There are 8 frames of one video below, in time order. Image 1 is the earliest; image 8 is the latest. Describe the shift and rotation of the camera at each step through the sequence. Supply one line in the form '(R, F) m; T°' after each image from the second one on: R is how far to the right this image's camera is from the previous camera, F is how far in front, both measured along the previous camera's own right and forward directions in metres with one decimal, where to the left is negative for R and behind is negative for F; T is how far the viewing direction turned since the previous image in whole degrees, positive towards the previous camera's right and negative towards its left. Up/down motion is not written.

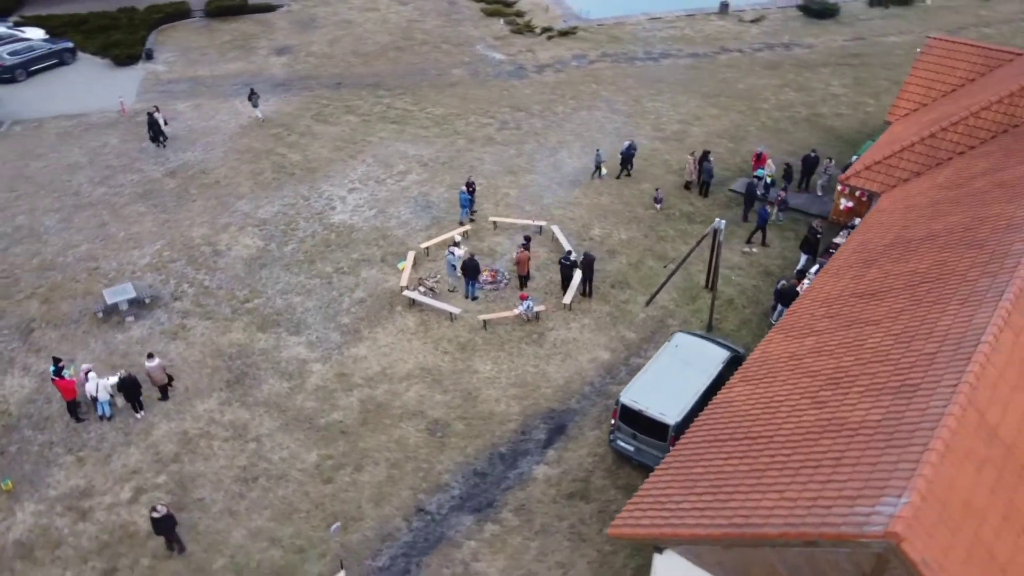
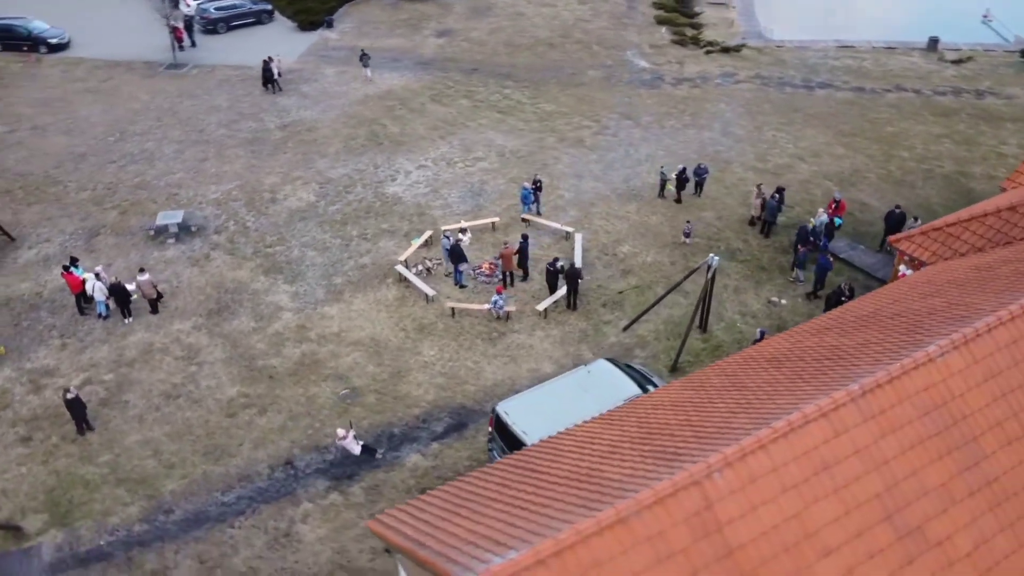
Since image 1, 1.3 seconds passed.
(+6.3, +1.2) m; -17°
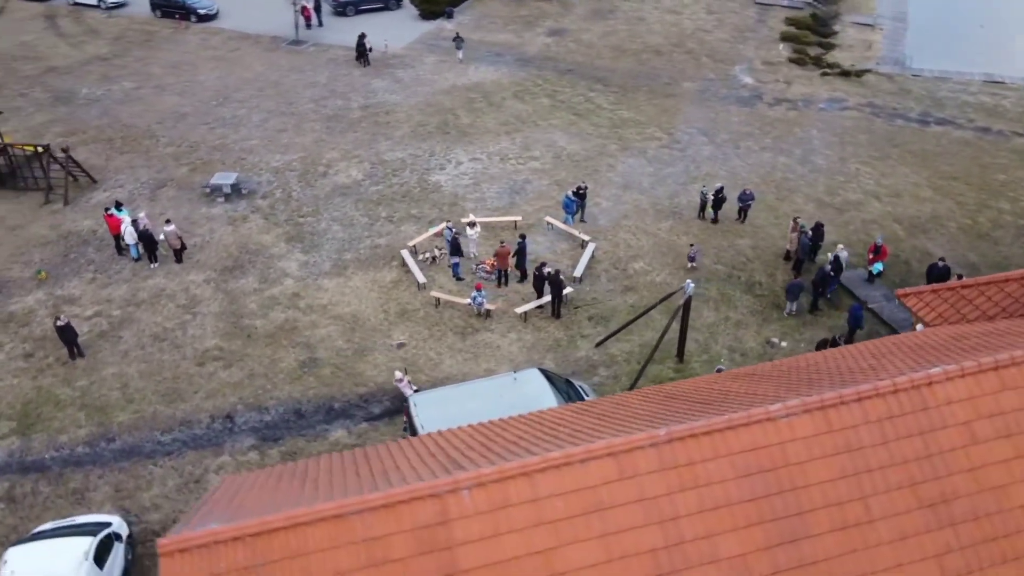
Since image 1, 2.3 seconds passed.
(+4.4, +0.6) m; -12°
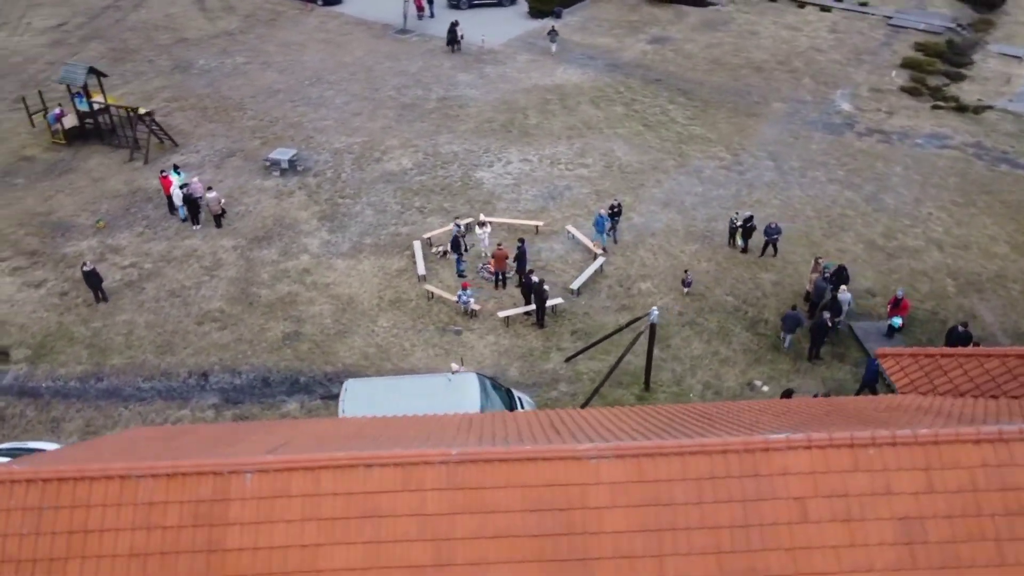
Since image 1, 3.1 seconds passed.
(+3.9, +0.3) m; -11°
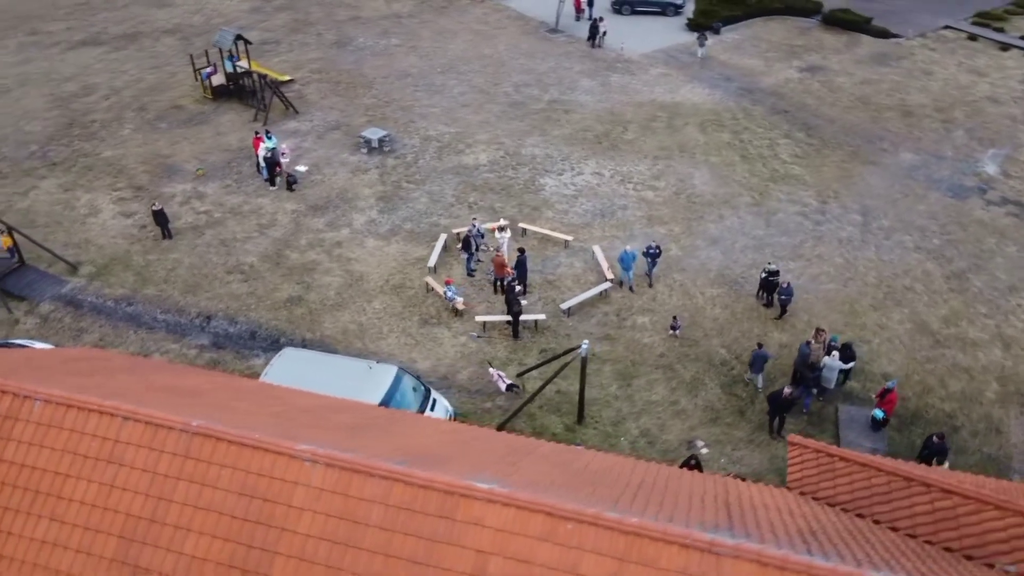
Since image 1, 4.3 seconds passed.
(+5.5, +0.5) m; -15°
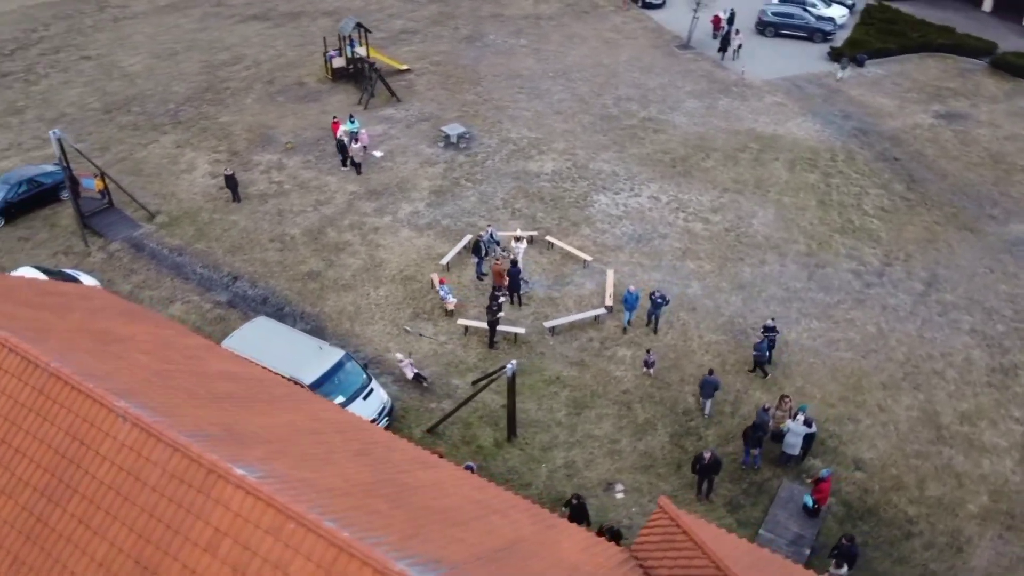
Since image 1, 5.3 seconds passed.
(+4.9, +0.4) m; -13°
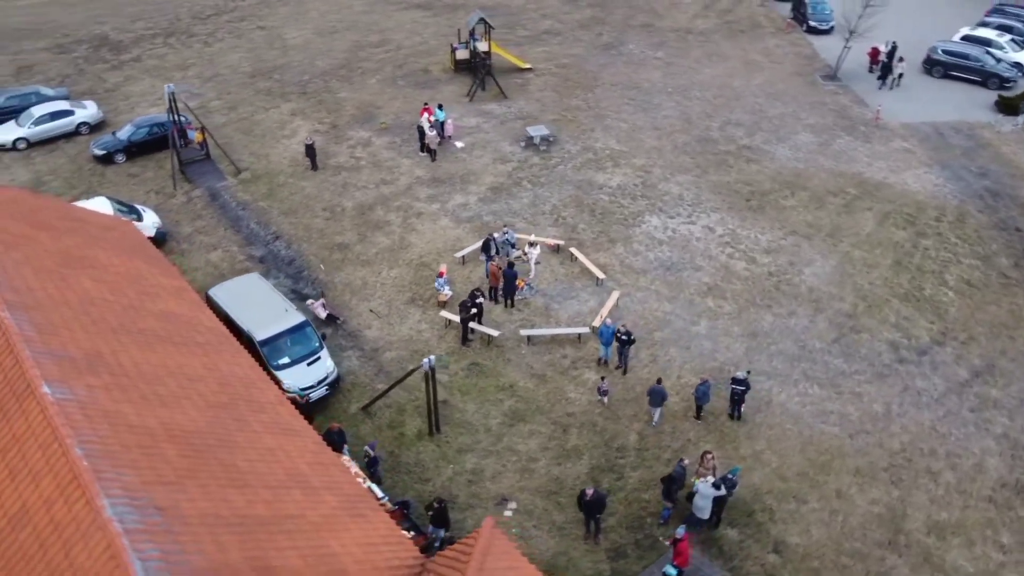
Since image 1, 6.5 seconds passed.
(+5.4, +0.8) m; -15°
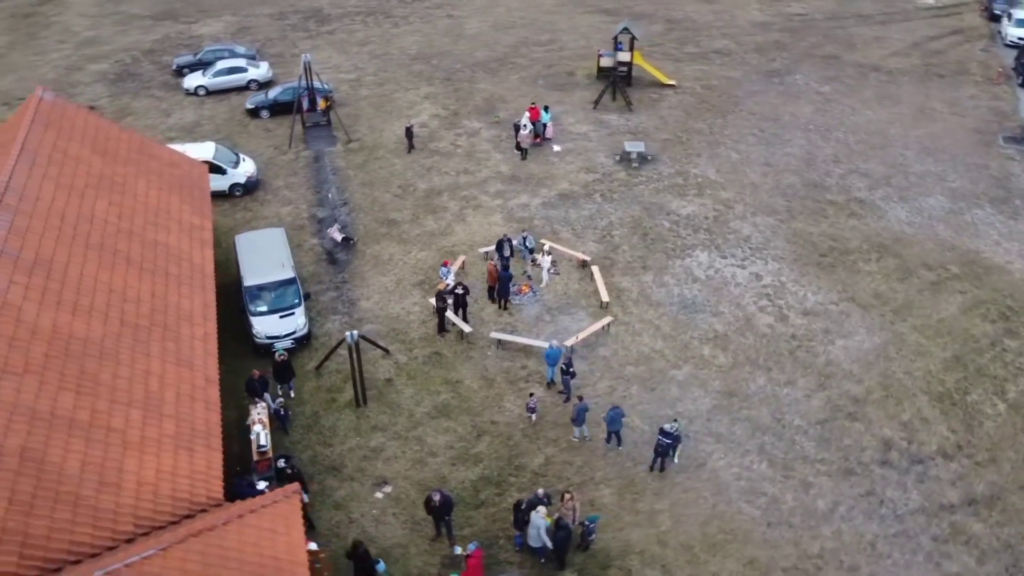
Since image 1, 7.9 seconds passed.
(+6.4, +0.9) m; -17°
